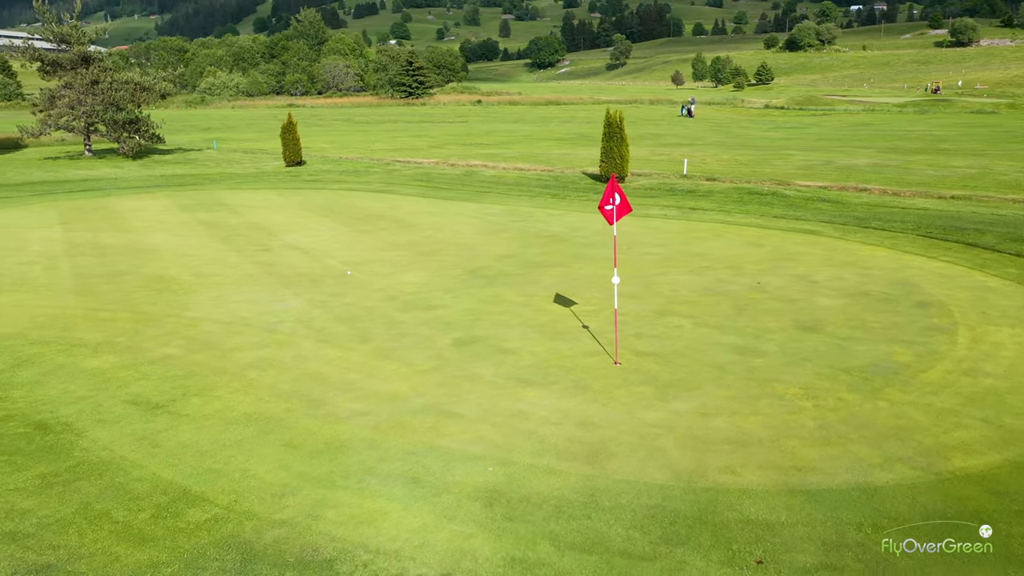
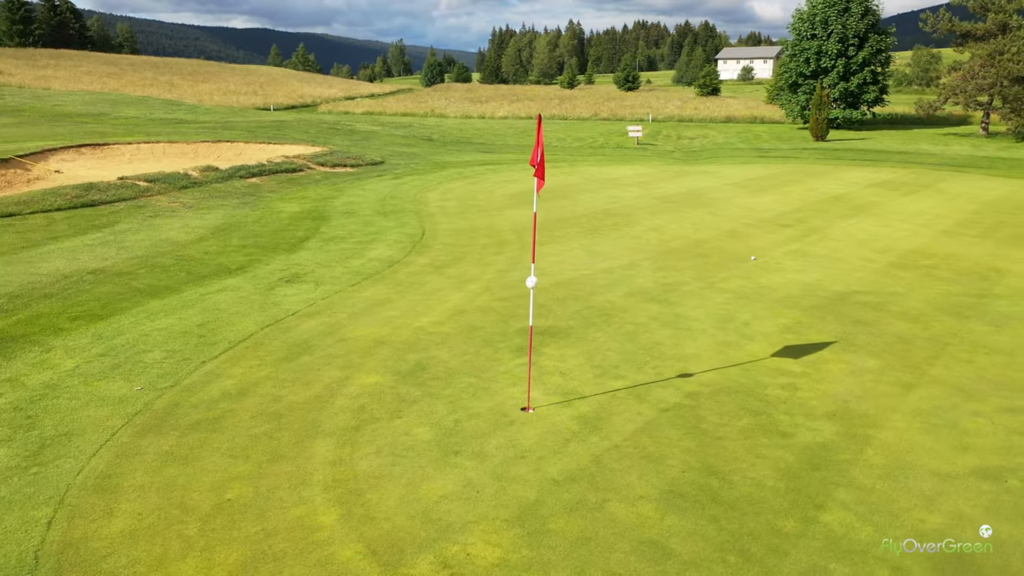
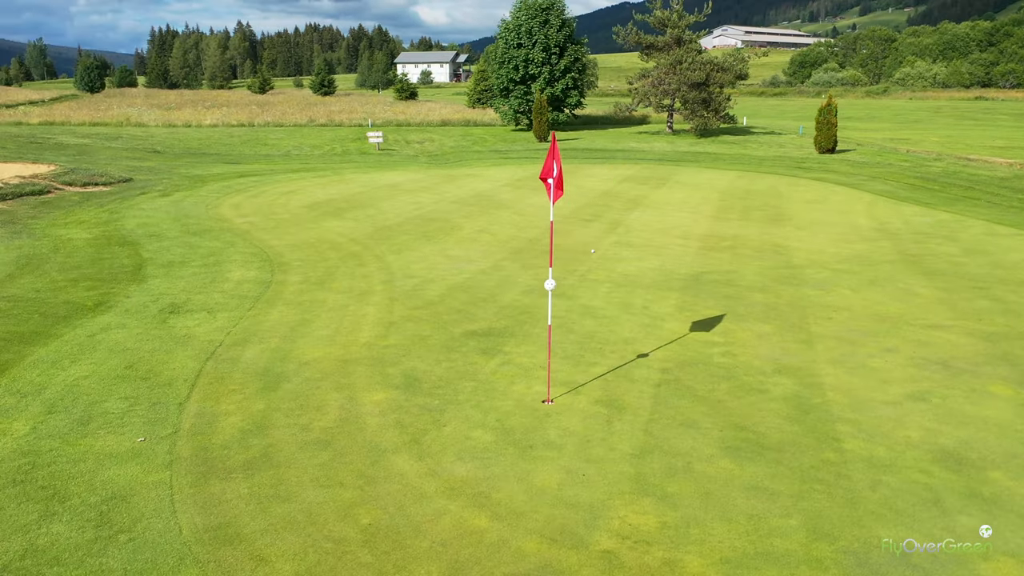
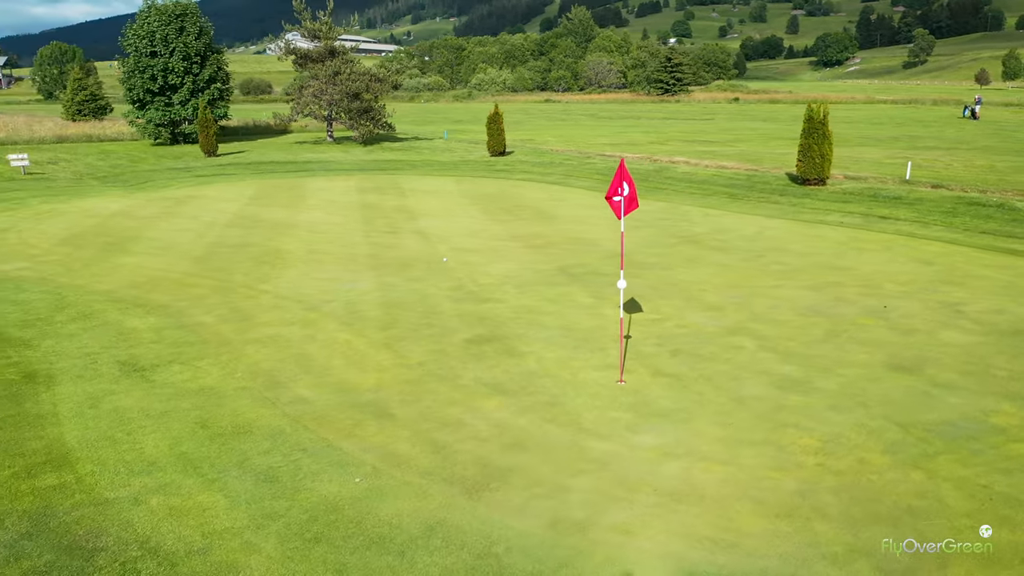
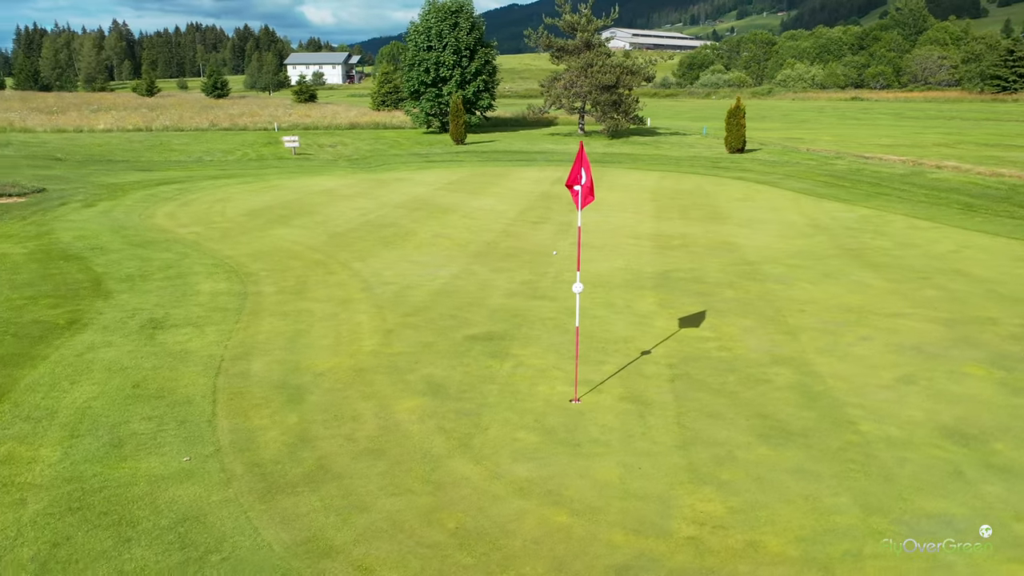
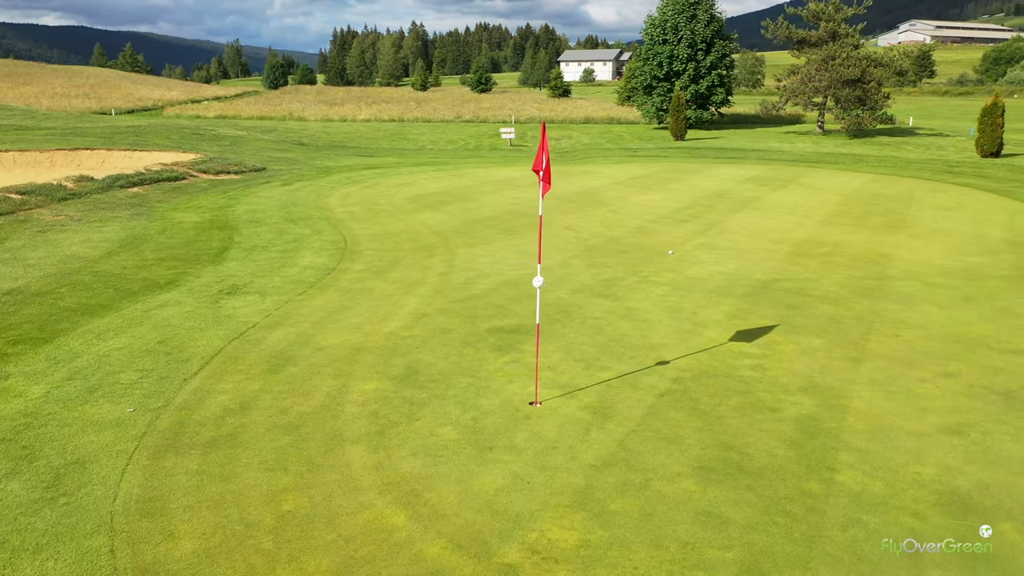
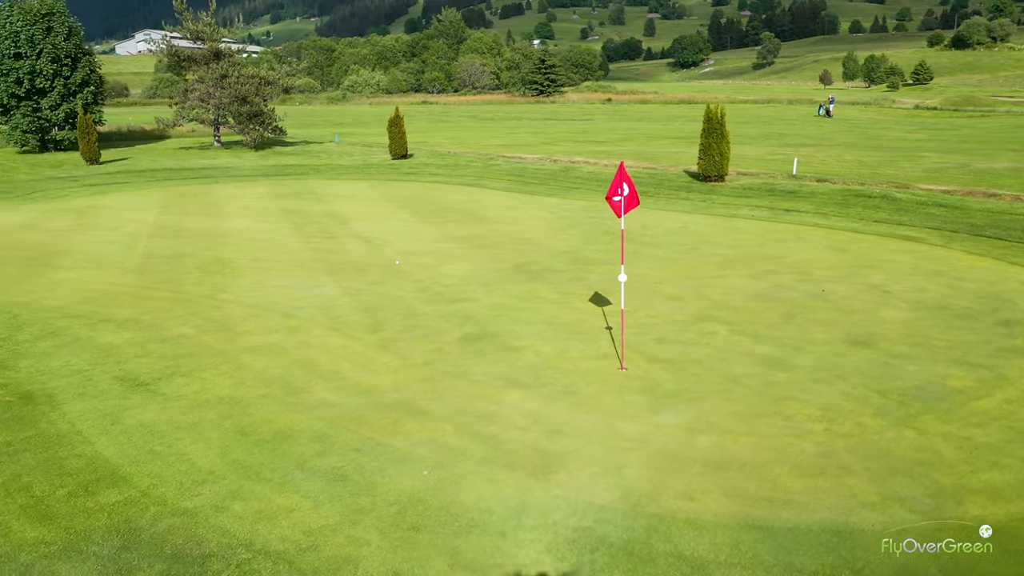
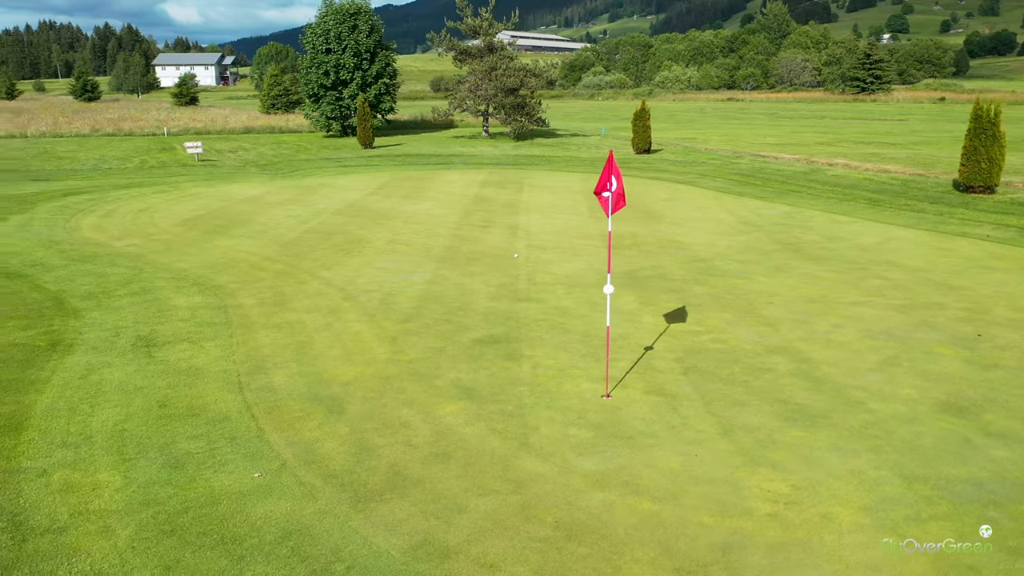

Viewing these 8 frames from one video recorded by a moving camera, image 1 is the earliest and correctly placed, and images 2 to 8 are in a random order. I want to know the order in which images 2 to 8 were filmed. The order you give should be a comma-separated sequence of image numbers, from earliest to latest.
7, 4, 8, 5, 3, 6, 2
